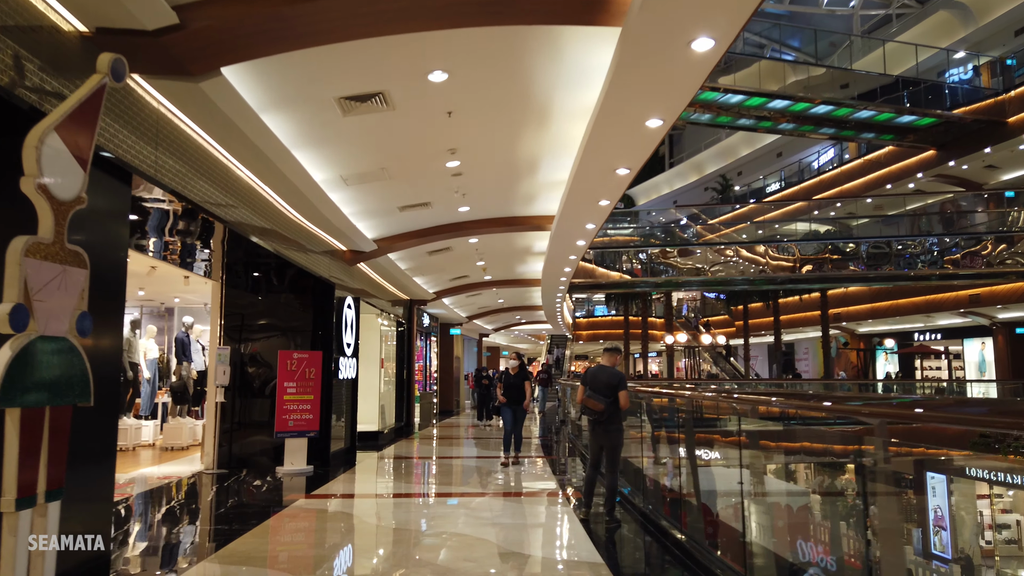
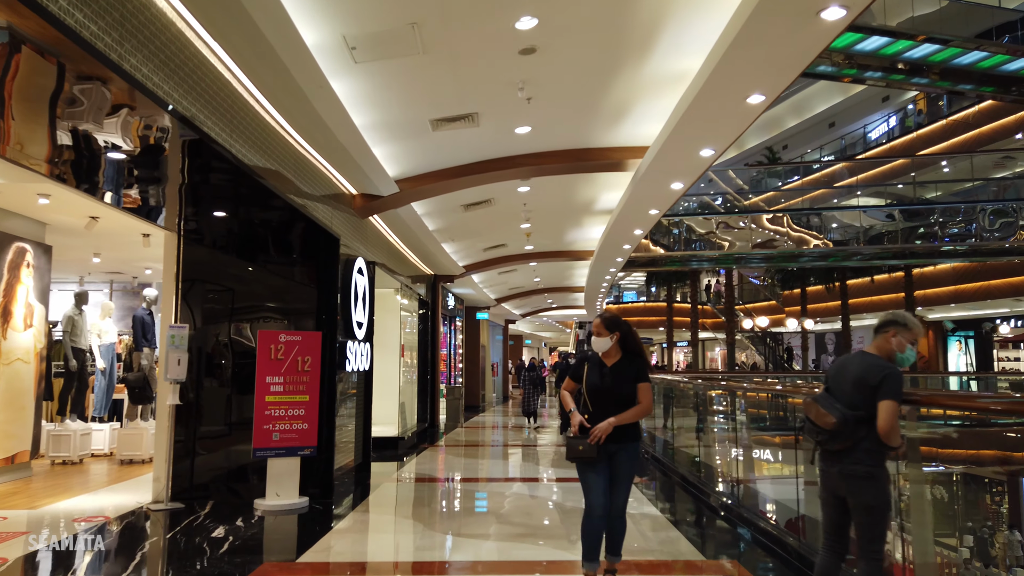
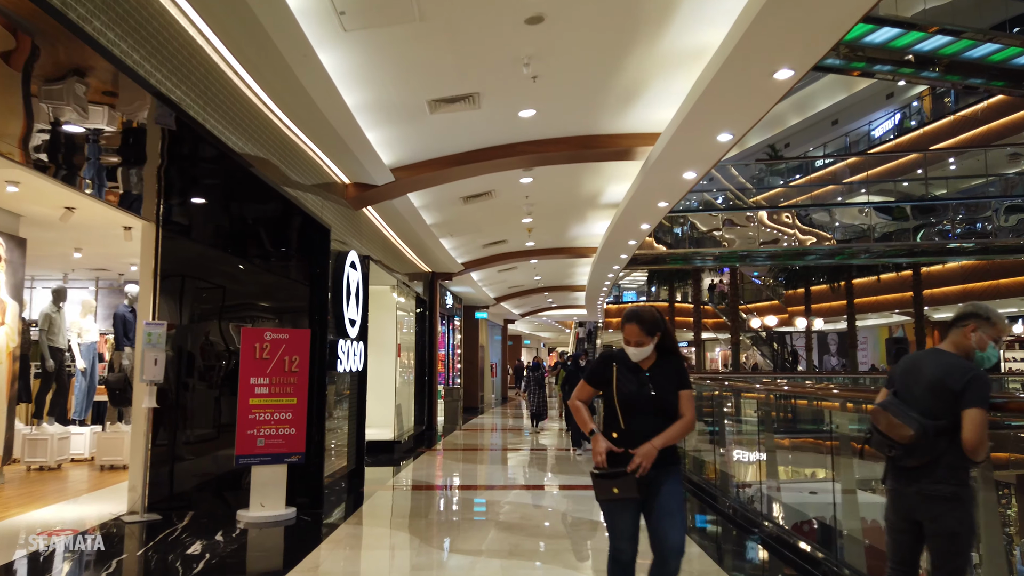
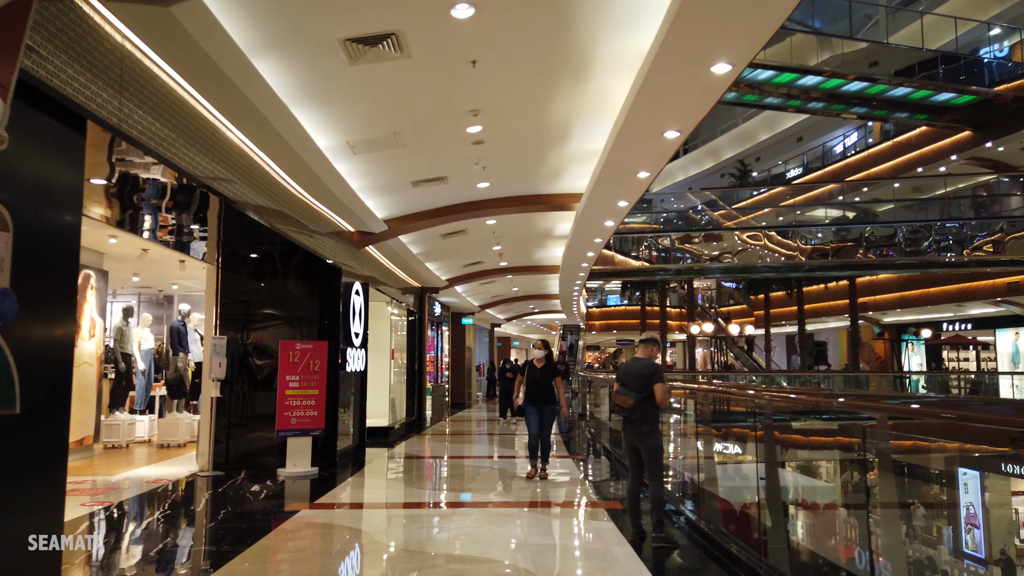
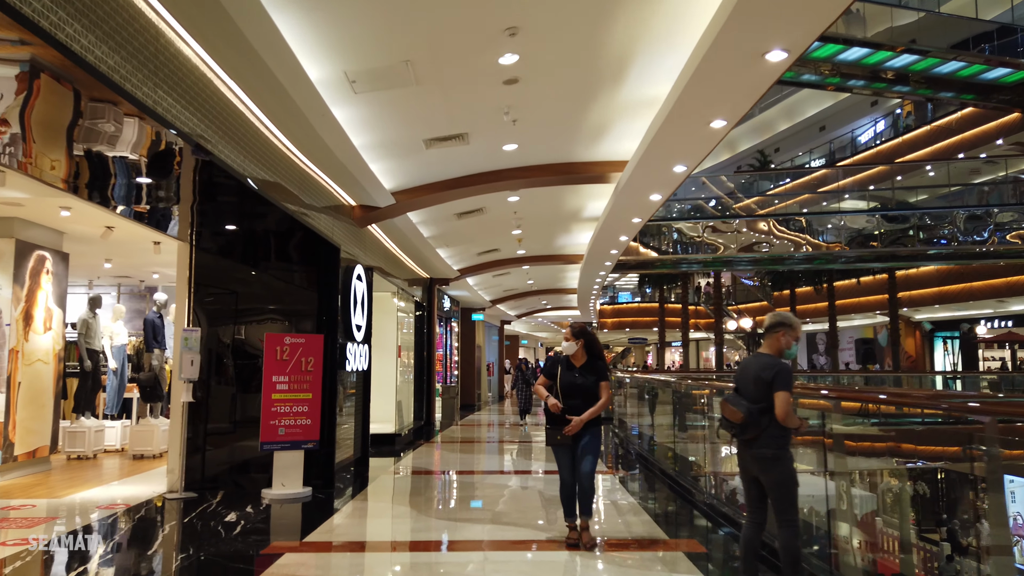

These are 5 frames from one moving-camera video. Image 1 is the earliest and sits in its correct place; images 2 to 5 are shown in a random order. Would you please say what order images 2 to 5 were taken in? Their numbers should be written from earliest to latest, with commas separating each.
4, 5, 2, 3
